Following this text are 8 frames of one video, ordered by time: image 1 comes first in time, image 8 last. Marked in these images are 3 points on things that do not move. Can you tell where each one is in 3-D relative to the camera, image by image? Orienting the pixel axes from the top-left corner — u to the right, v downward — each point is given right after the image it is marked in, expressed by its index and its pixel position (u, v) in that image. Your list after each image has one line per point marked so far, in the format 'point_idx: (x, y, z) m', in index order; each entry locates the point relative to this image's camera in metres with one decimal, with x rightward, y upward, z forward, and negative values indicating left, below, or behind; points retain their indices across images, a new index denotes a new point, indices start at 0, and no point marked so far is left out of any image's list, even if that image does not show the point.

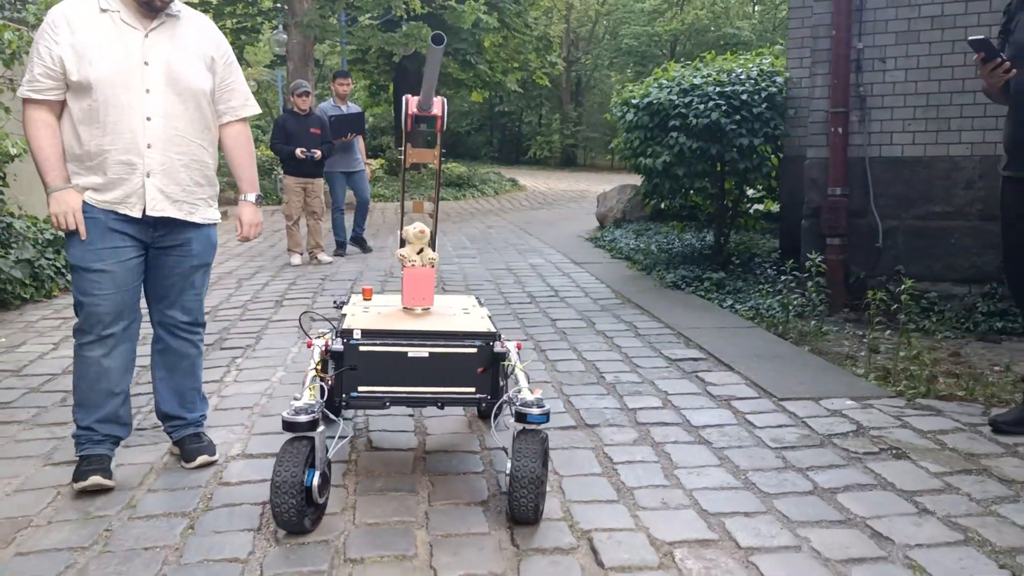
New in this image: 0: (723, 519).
0: (+0.7, -0.8, +2.9) m
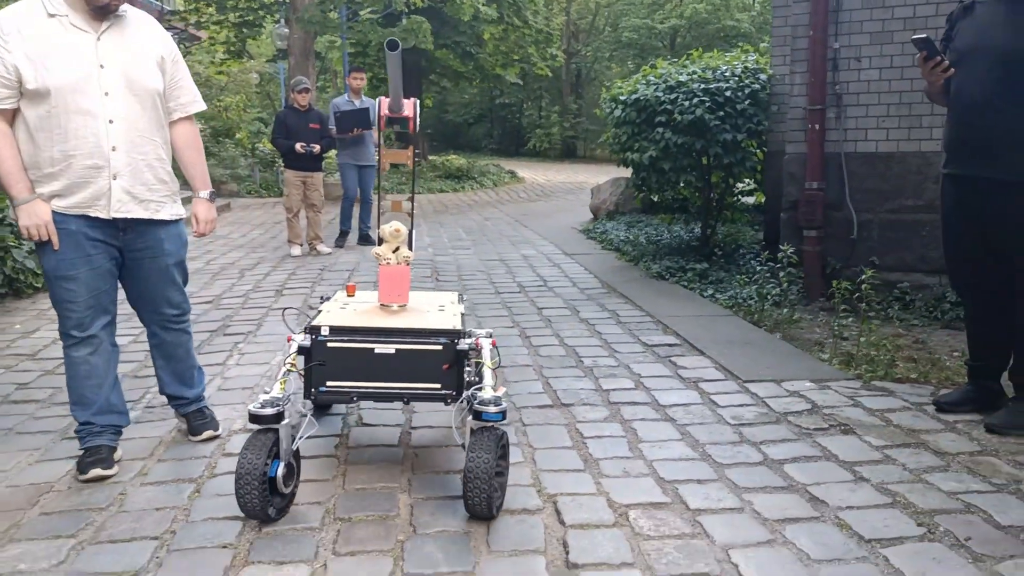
0: (+0.6, -0.7, +3.2) m
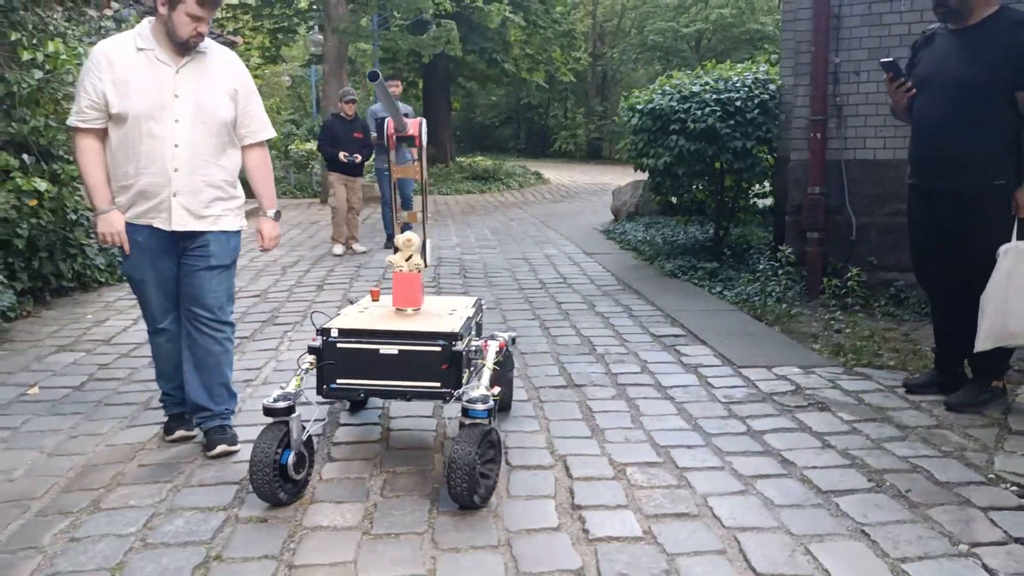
0: (+0.7, -0.7, +3.8) m
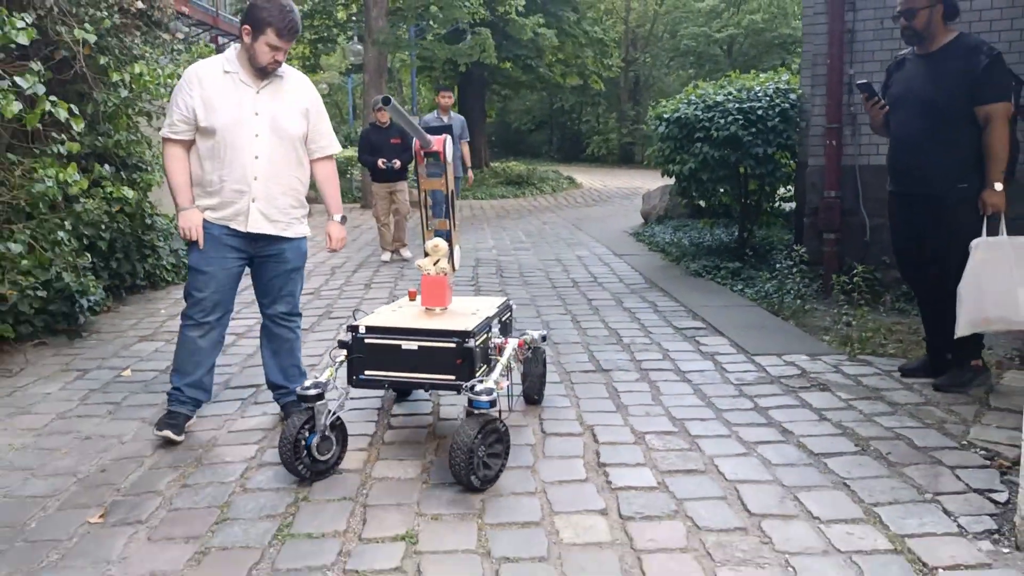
0: (+0.9, -0.7, +4.3) m
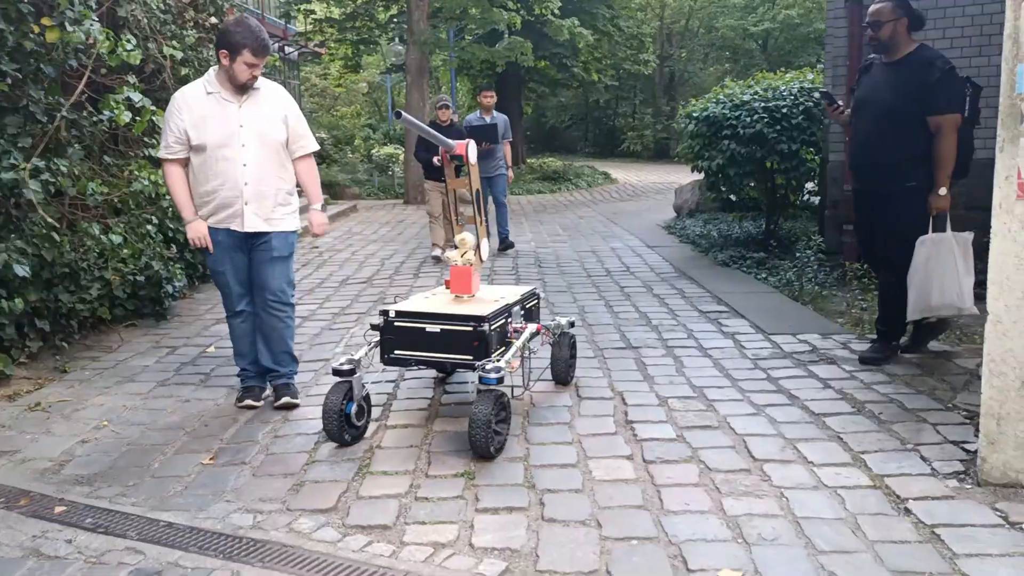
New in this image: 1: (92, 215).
0: (+1.1, -0.6, +4.9) m
1: (-2.9, +0.5, +5.9) m
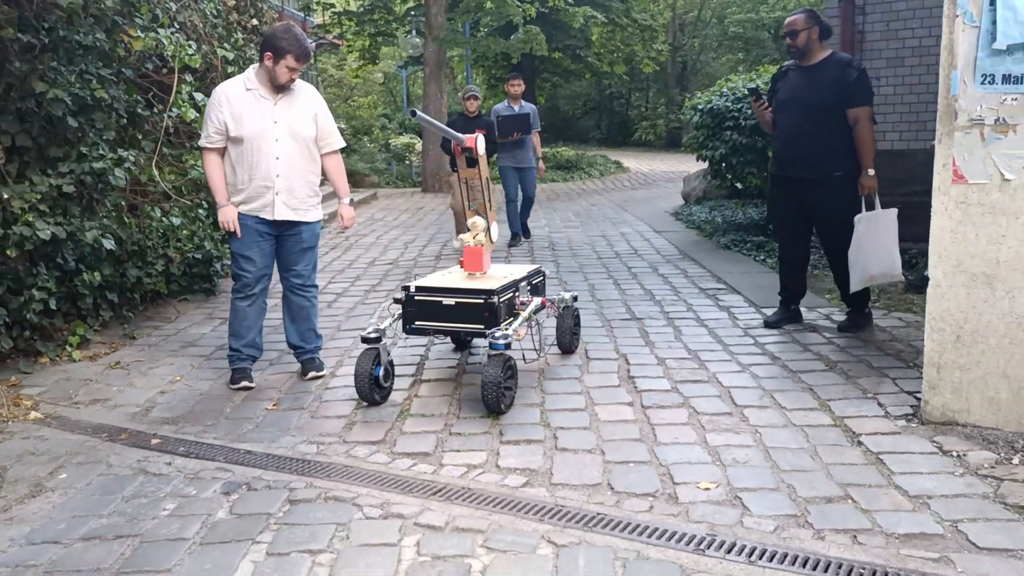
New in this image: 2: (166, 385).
0: (+1.2, -0.4, +5.6) m
1: (-2.7, +0.7, +6.6) m
2: (-2.1, -0.6, +5.2) m
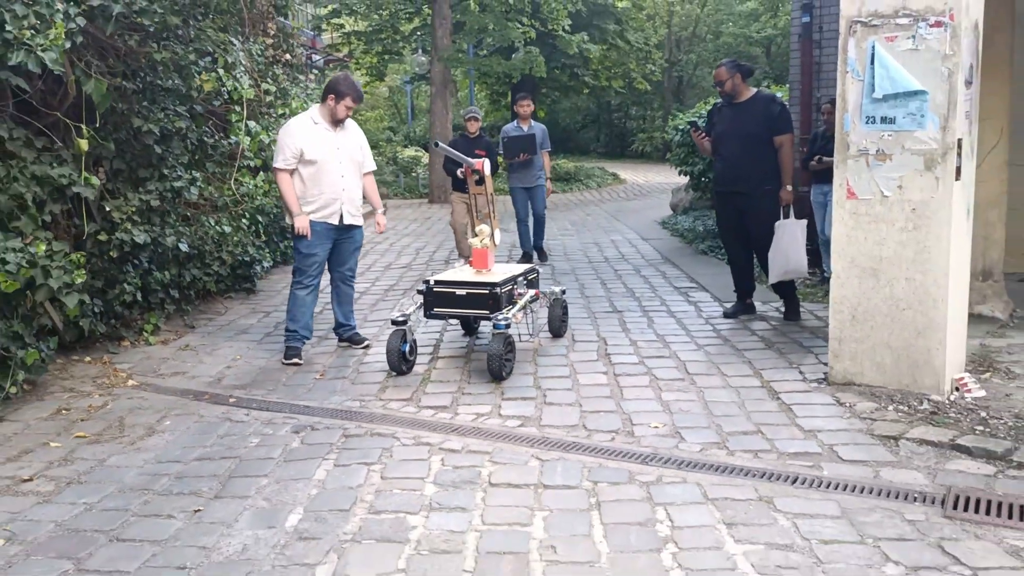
0: (+1.2, -0.4, +6.7) m
1: (-2.7, +0.7, +7.8) m
2: (-2.1, -0.5, +6.4) m
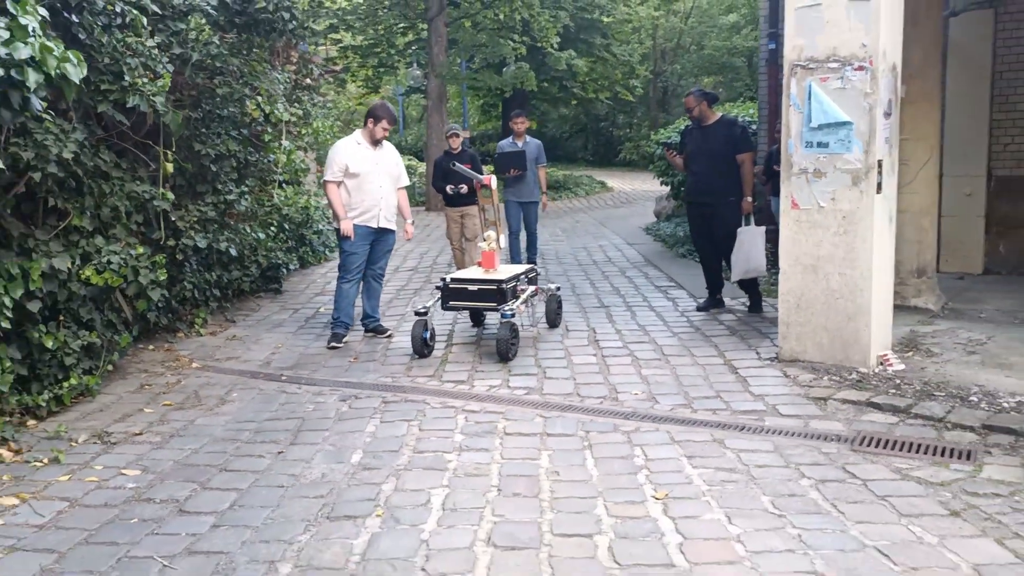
0: (+1.2, -0.3, +7.8) m
1: (-2.7, +0.7, +8.9) m
2: (-2.0, -0.5, +7.5) m
